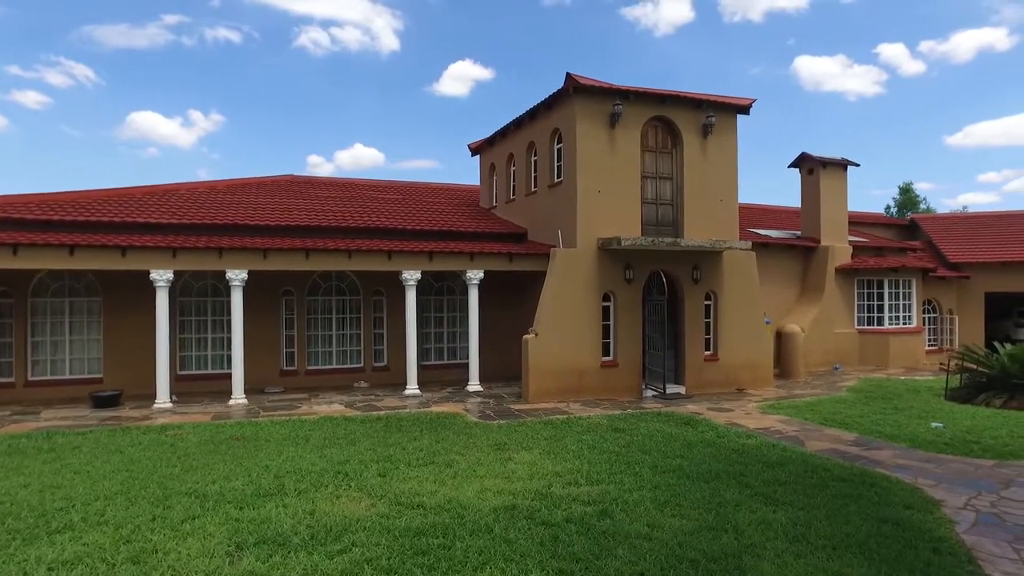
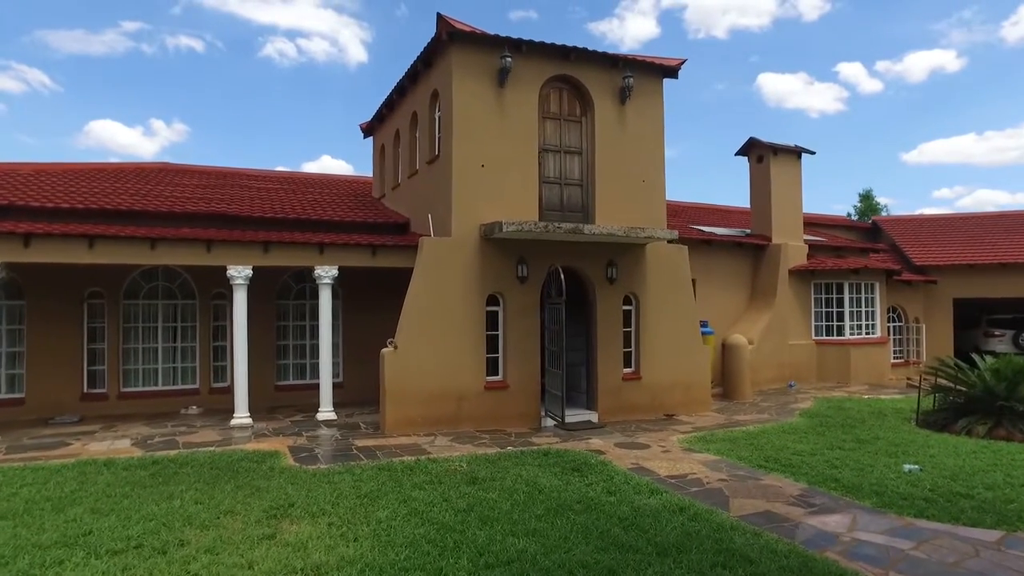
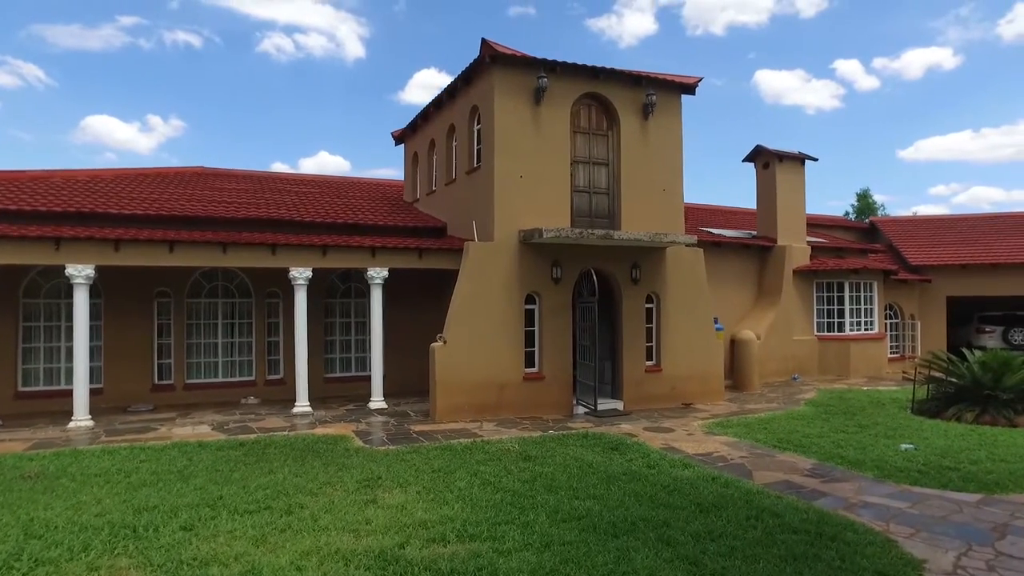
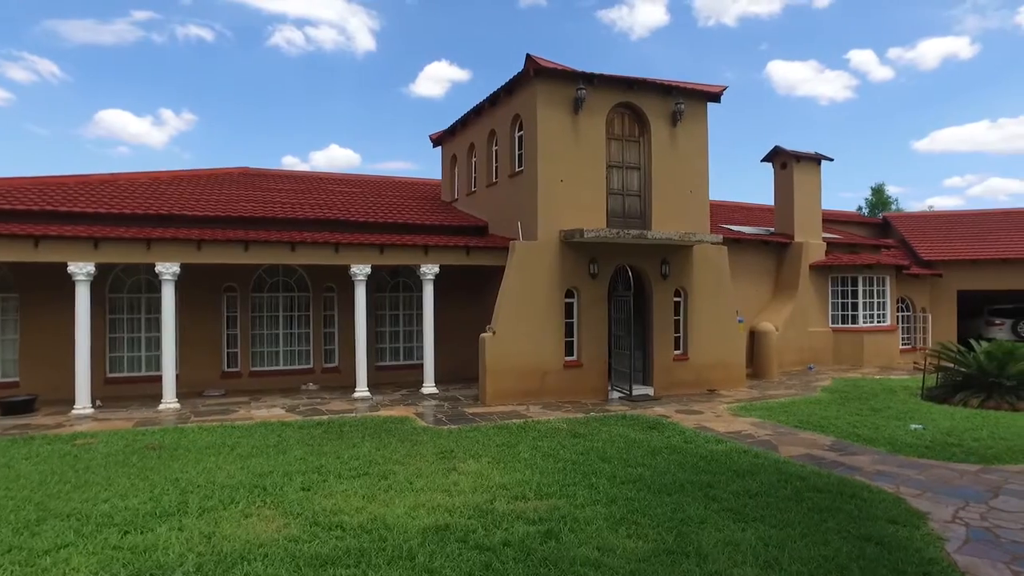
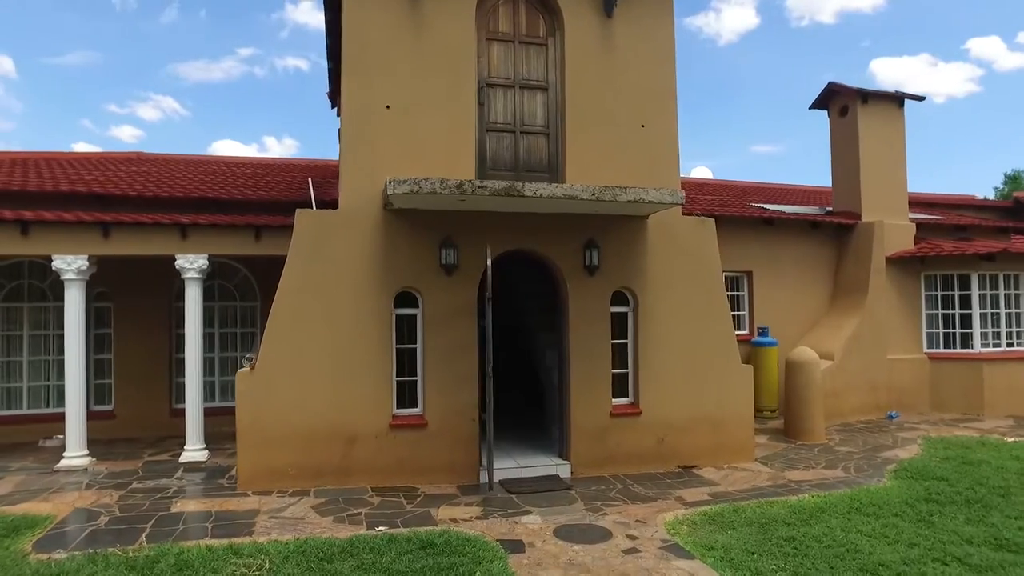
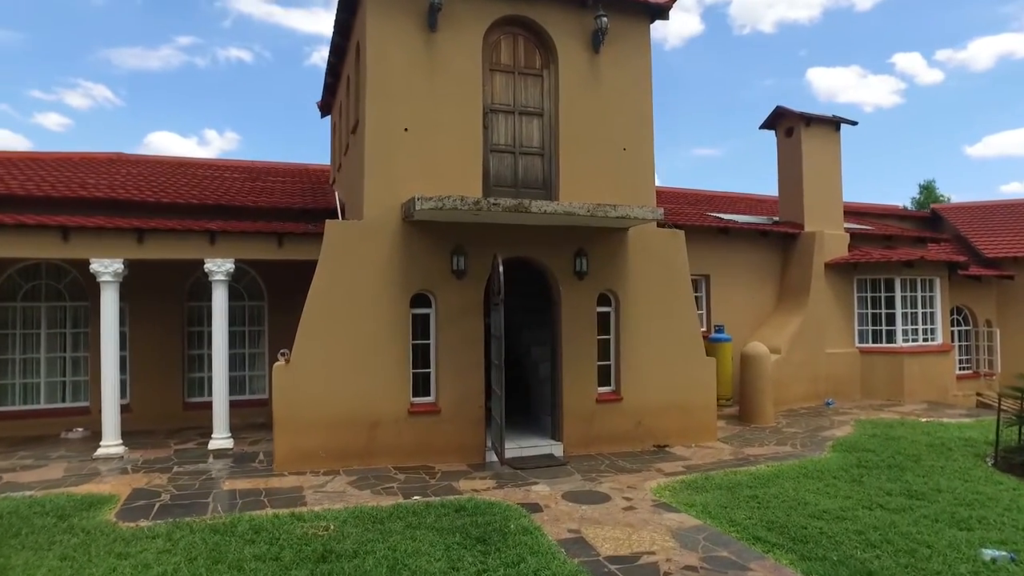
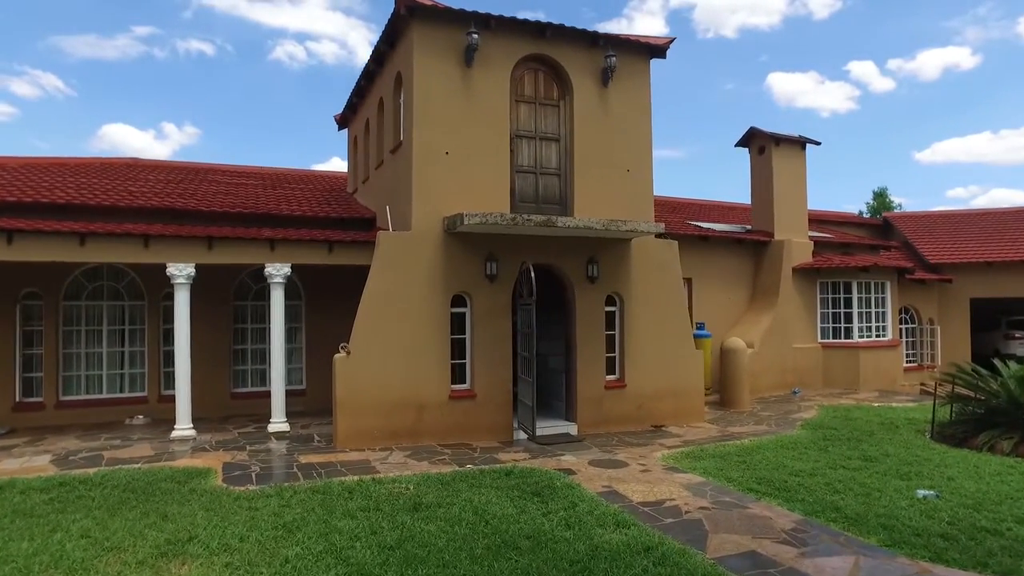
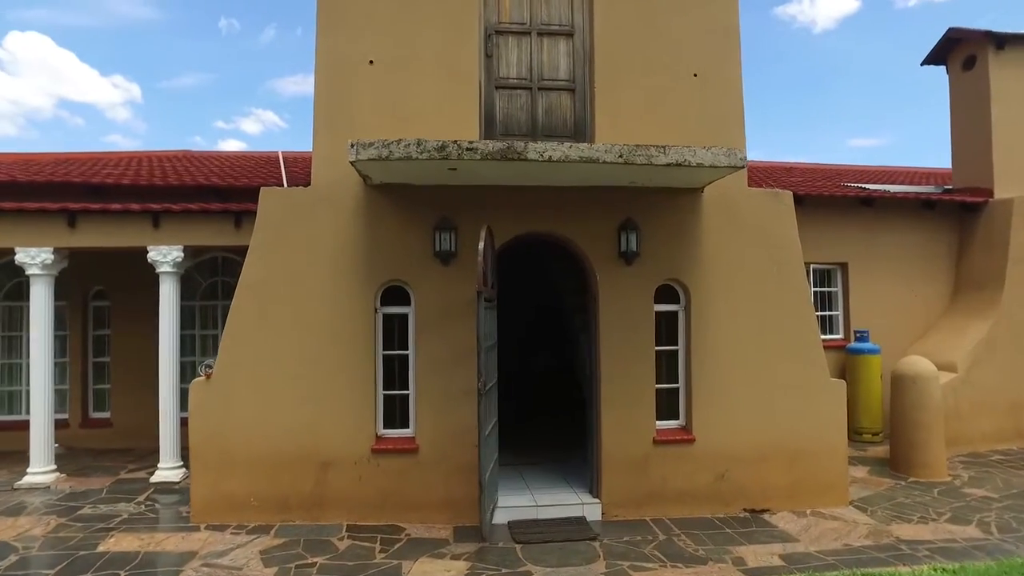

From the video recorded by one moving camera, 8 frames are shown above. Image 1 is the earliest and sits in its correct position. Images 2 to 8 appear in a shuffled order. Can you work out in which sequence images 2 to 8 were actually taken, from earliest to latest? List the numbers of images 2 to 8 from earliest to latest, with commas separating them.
4, 3, 2, 7, 6, 5, 8
